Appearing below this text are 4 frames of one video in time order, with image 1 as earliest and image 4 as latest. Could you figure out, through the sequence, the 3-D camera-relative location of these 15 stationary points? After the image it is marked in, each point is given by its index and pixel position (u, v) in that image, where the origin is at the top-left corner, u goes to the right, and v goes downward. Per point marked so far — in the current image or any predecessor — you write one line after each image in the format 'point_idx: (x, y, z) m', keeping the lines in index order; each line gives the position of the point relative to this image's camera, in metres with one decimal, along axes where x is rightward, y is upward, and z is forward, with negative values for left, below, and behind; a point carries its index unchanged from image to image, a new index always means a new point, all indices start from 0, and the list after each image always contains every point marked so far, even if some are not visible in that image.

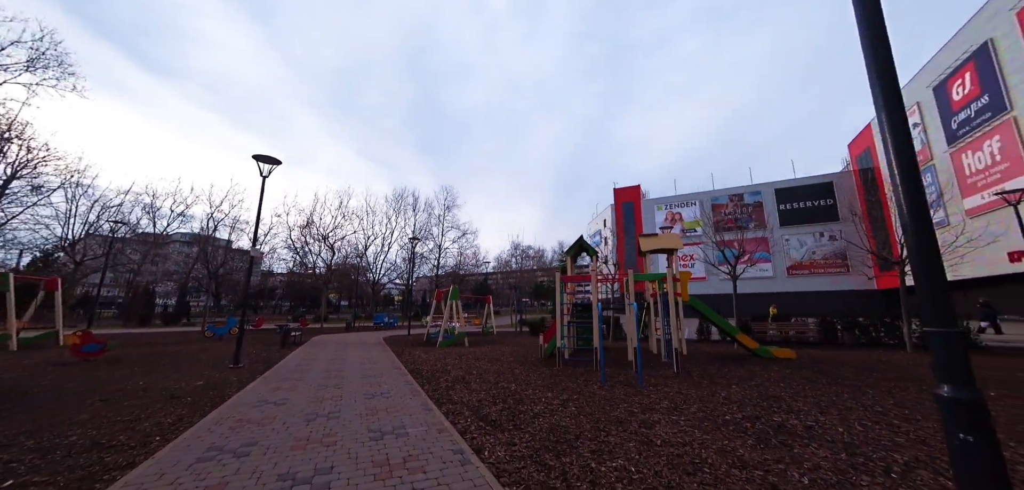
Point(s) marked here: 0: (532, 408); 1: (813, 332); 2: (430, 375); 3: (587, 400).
0: (+0.3, -2.6, +5.6) m
1: (+13.3, -3.9, +15.4) m
2: (-2.0, -3.2, +8.5) m
3: (+1.3, -2.7, +6.1) m
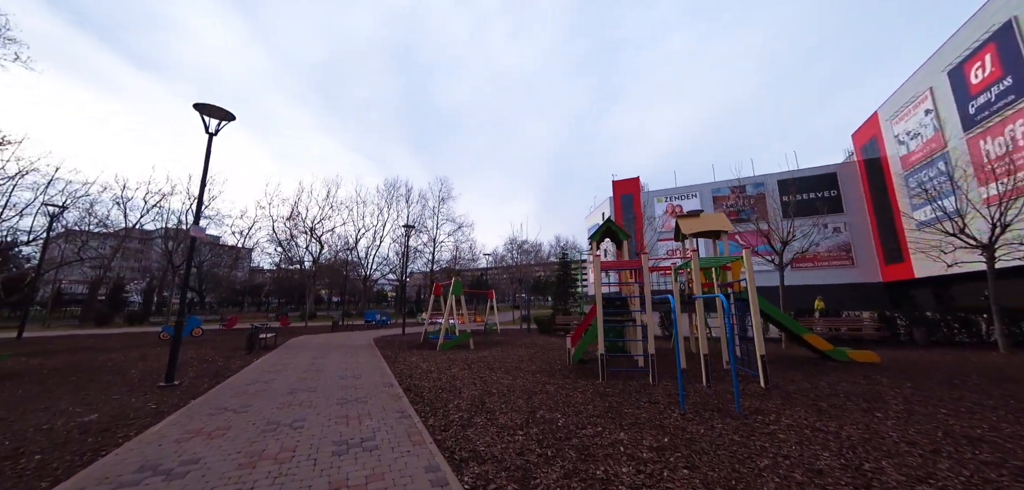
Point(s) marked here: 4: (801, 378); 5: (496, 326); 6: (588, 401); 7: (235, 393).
0: (+1.0, -2.1, +3.3) m
1: (+13.8, -3.2, +13.4) m
2: (-1.4, -2.7, +6.2) m
3: (+2.0, -2.2, +3.8) m
4: (+6.0, -2.8, +7.3) m
5: (-0.8, -4.2, +18.1) m
6: (+1.3, -2.6, +5.8) m
7: (-4.9, -2.7, +6.1) m
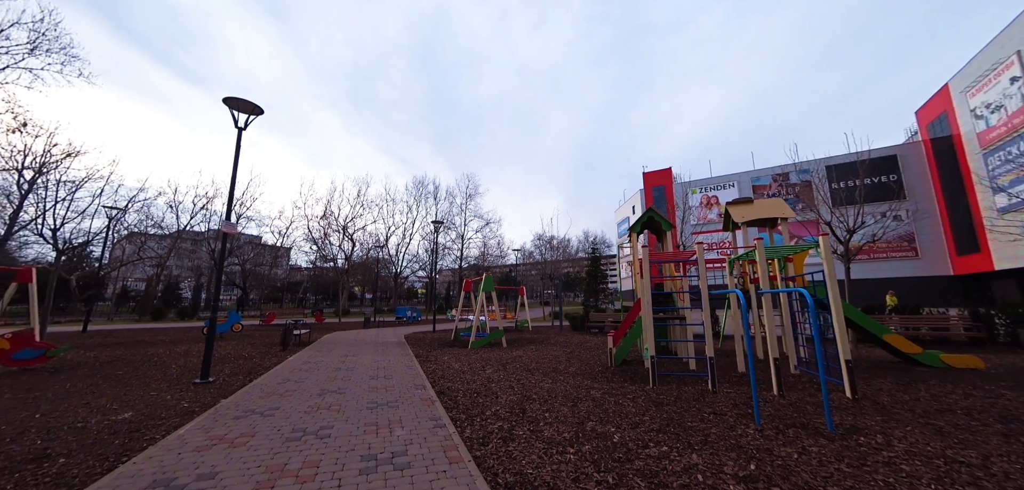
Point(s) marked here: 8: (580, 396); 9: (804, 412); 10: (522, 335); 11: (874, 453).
0: (+1.4, -2.0, +2.6) m
1: (+15.0, -2.9, +11.7) m
2: (-0.7, -2.5, +5.7) m
3: (+2.5, -2.1, +3.0) m
4: (+6.7, -2.6, +6.2) m
5: (+0.8, -4.0, +17.5) m
6: (+1.9, -2.5, +5.1) m
7: (-4.2, -2.6, +5.9) m
8: (+1.1, -2.6, +6.1) m
9: (+4.3, -2.5, +5.3) m
10: (+0.5, -4.5, +17.4) m
11: (+3.6, -2.1, +3.6) m
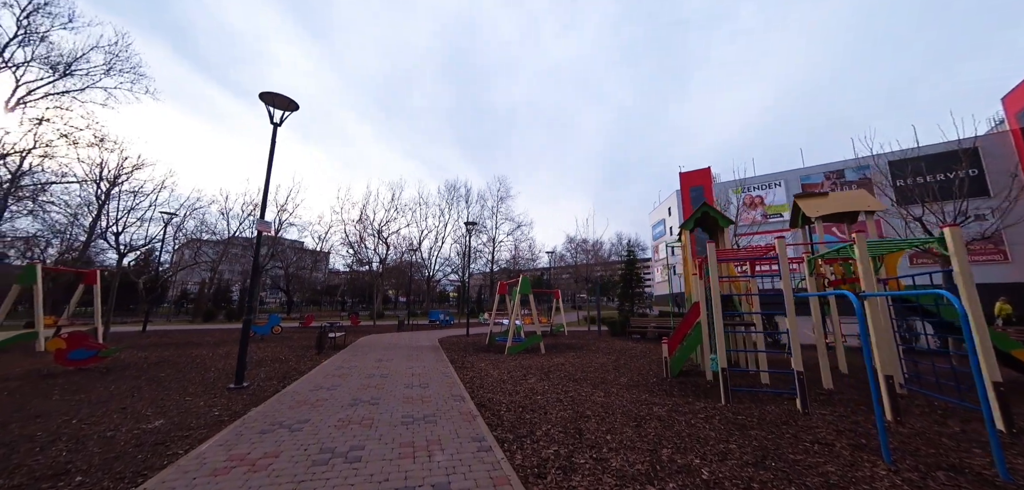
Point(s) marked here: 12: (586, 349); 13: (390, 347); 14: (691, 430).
0: (+1.9, -1.9, +1.8) m
1: (+16.2, -2.7, +9.7) m
2: (0.0, -2.5, +5.0) m
3: (+3.0, -1.9, +2.1) m
4: (+7.5, -2.4, +4.9) m
5: (+2.6, -4.0, +16.7) m
6: (+2.6, -2.3, +4.2) m
7: (-3.4, -2.5, +5.5) m
8: (+1.9, -2.5, +5.2) m
9: (+5.0, -2.3, +4.2) m
10: (+2.3, -4.5, +16.6) m
11: (+4.1, -2.0, +2.5) m
12: (+2.6, -3.7, +12.6) m
13: (-4.6, -3.8, +13.0) m
14: (+2.3, -2.4, +4.6) m
